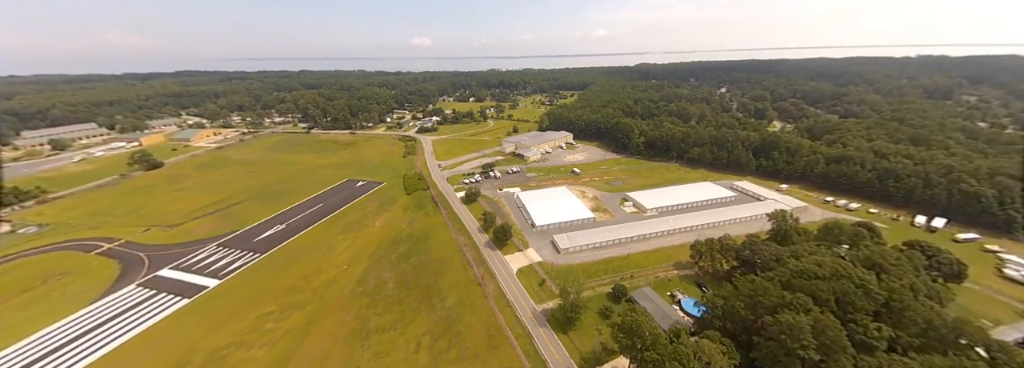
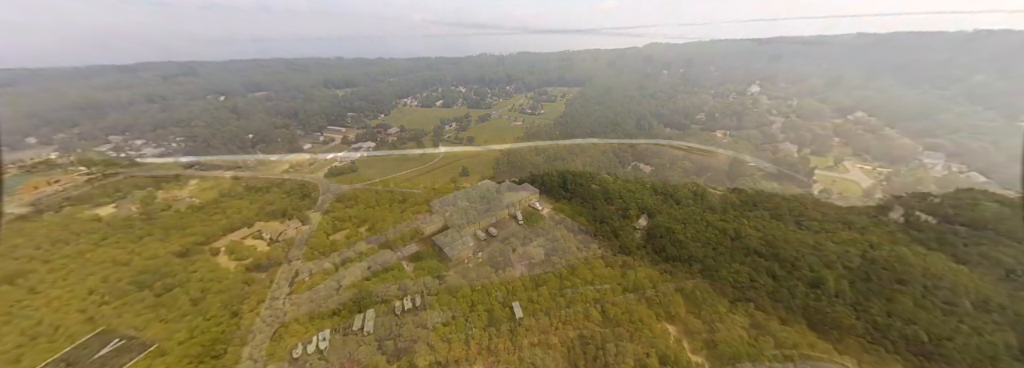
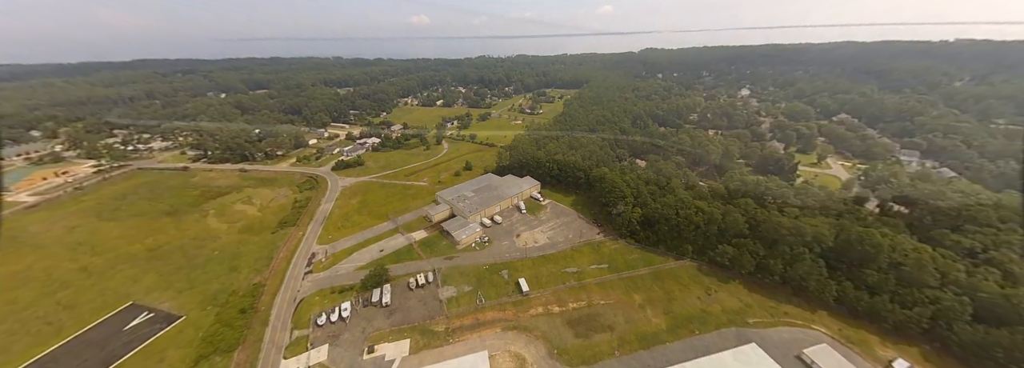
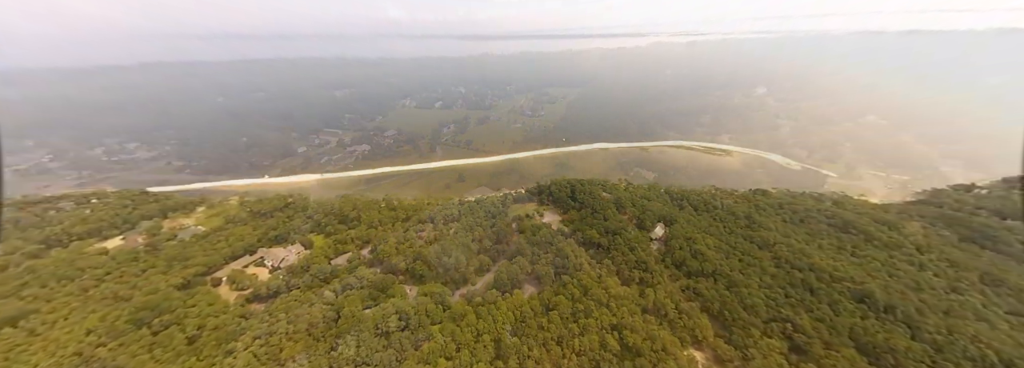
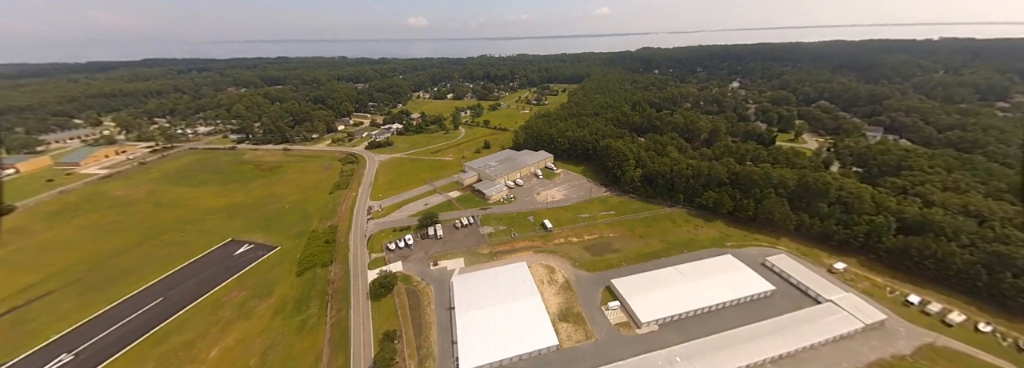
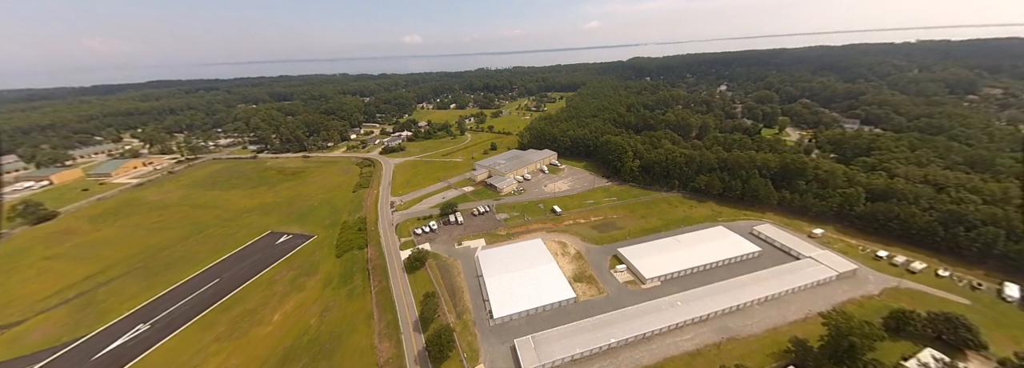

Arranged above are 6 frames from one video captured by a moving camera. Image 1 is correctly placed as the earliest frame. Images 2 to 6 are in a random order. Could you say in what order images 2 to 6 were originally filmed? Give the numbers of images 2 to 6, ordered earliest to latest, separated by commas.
6, 5, 3, 2, 4
